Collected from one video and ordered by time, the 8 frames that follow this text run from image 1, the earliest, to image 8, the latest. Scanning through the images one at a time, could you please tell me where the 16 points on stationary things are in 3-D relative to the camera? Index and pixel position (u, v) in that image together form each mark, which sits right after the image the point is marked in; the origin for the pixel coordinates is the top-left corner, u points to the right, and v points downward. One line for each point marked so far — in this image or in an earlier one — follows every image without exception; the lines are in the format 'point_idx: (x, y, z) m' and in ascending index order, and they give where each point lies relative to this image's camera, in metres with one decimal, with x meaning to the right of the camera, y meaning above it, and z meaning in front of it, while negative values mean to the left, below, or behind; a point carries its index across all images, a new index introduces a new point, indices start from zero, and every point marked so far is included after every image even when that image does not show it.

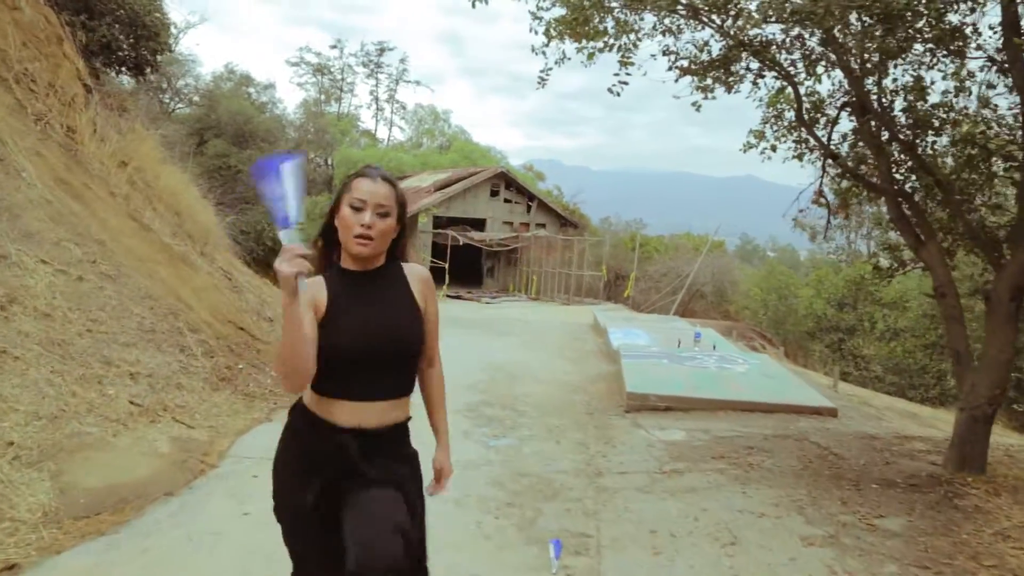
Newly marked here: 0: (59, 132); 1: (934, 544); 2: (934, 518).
0: (-4.7, +1.6, +8.8) m
1: (+1.7, -1.0, +3.5) m
2: (+1.9, -1.0, +3.8) m
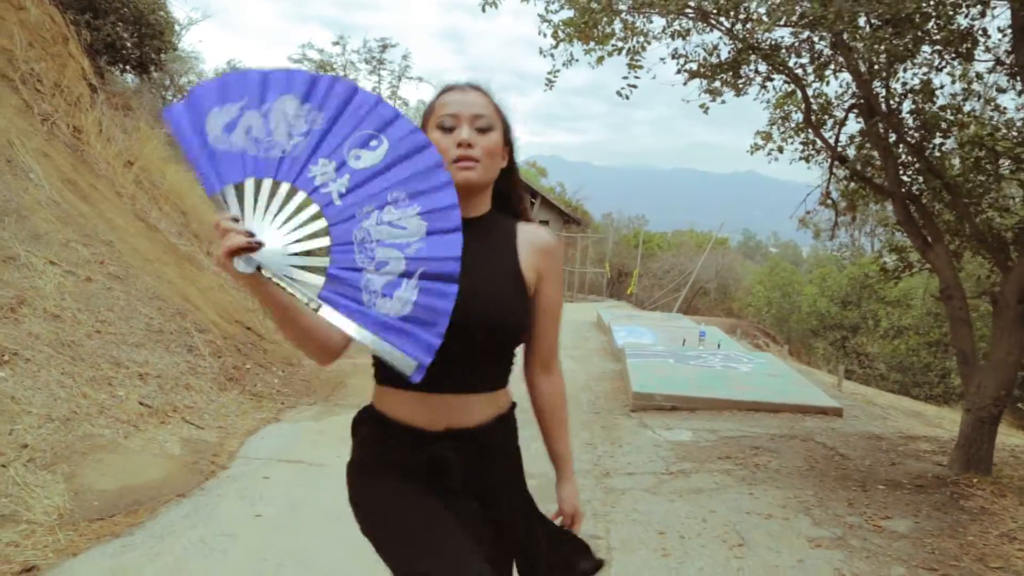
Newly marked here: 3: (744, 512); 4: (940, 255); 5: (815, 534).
0: (-4.6, +1.6, +8.8) m
1: (+1.8, -1.1, +3.5) m
2: (+1.9, -1.1, +3.9) m
3: (+1.1, -1.0, +3.9) m
4: (+2.4, +0.2, +4.8) m
5: (+1.3, -1.0, +3.6) m
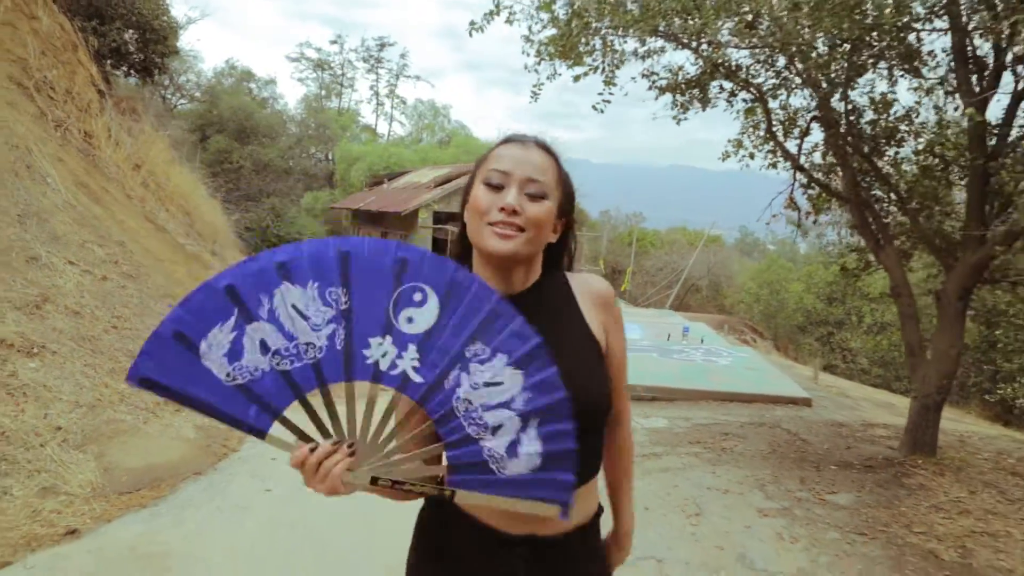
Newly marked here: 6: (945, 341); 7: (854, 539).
0: (-4.7, +1.6, +9.2) m
1: (+1.7, -1.0, +3.9) m
2: (+1.9, -1.0, +4.3) m
3: (+1.0, -1.0, +4.4) m
4: (+2.3, +0.2, +5.3) m
5: (+1.2, -1.0, +4.0) m
6: (+2.5, -0.3, +4.9) m
7: (+1.4, -1.1, +3.6) m
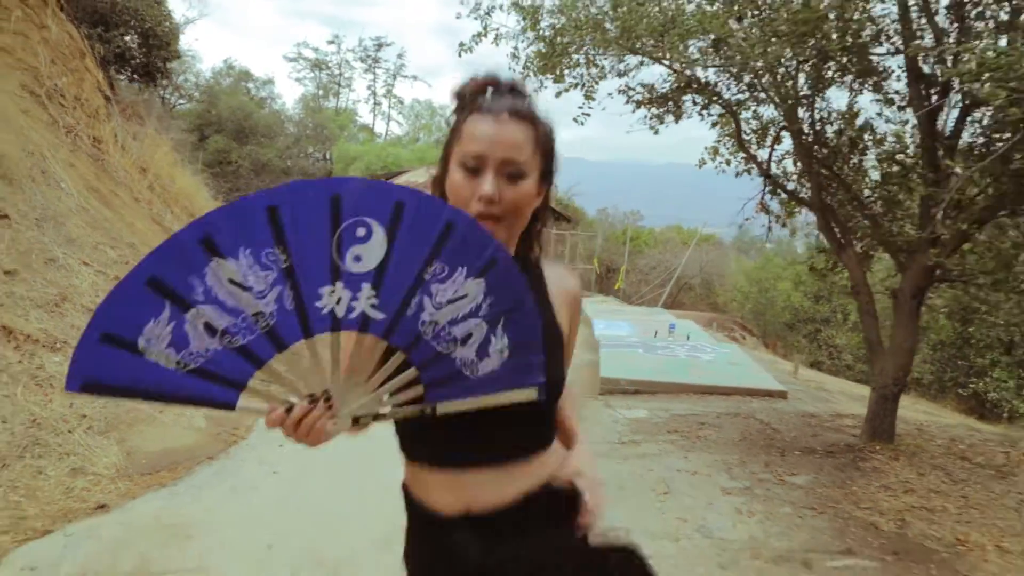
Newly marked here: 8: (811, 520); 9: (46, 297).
0: (-4.8, +1.6, +9.6) m
1: (+1.6, -1.0, +4.3) m
2: (+1.8, -1.0, +4.7) m
3: (+0.9, -1.0, +4.7) m
4: (+2.2, +0.2, +5.7) m
5: (+1.1, -1.0, +4.4) m
6: (+2.4, -0.3, +5.3) m
7: (+1.4, -1.0, +4.0) m
8: (+1.4, -1.1, +3.9) m
9: (-3.3, -0.1, +6.0) m
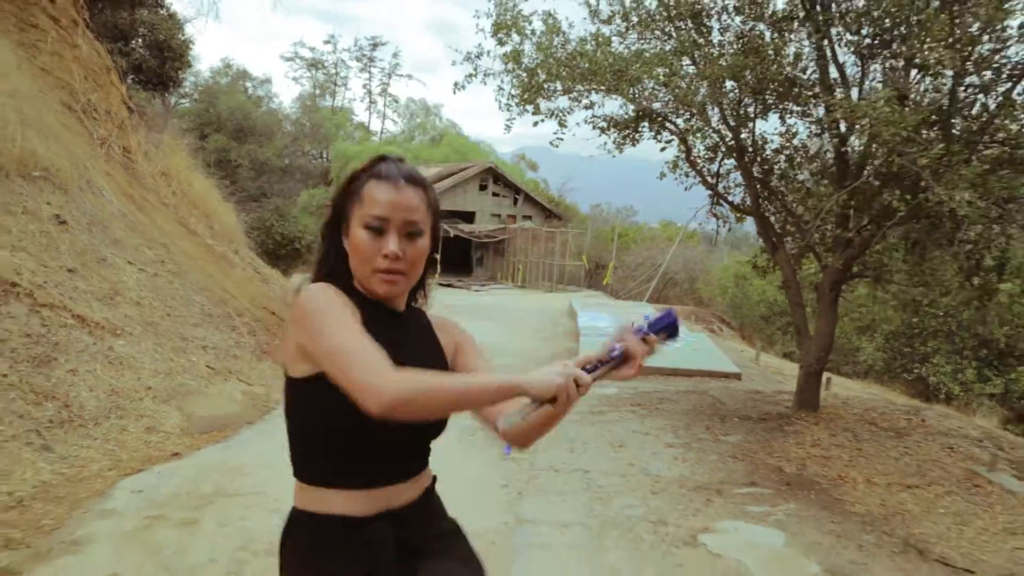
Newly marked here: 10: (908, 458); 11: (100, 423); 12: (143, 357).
0: (-4.9, +1.7, +10.6) m
1: (+1.5, -1.0, +5.4) m
2: (+1.7, -1.0, +5.8) m
3: (+0.8, -1.0, +5.8) m
4: (+2.1, +0.2, +6.7) m
5: (+1.0, -1.0, +5.5) m
6: (+2.3, -0.3, +6.4) m
7: (+1.3, -1.0, +5.1) m
8: (+1.3, -1.0, +5.0) m
9: (-3.4, 0.0, +7.0) m
10: (+2.5, -1.1, +5.3) m
11: (-2.4, -0.8, +5.0) m
12: (-2.7, -0.5, +6.2) m
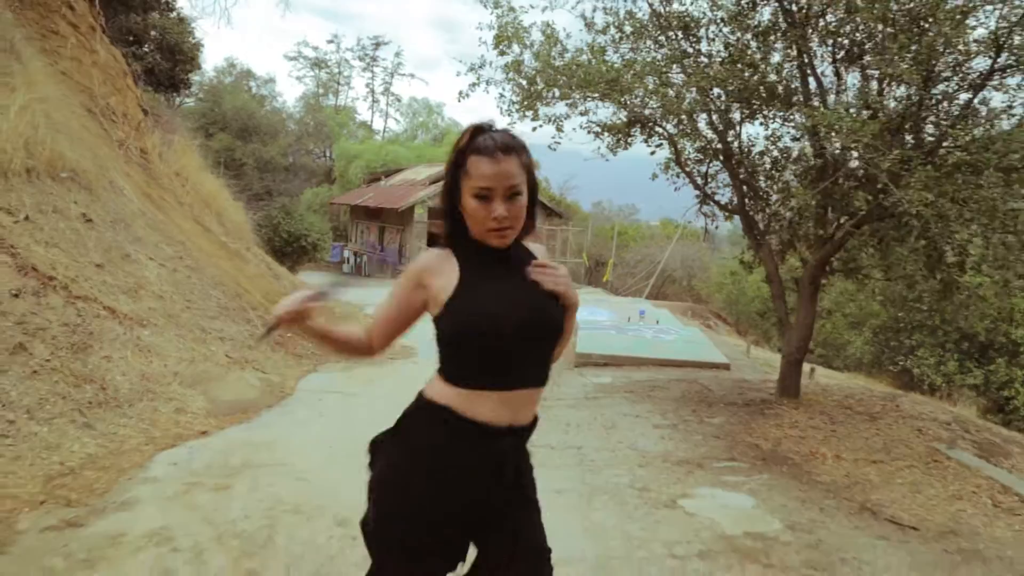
0: (-4.9, +1.8, +11.1) m
1: (+1.5, -1.0, +5.8) m
2: (+1.7, -1.0, +6.2) m
3: (+0.8, -0.9, +6.3) m
4: (+2.1, +0.3, +7.2) m
5: (+1.0, -0.9, +5.9) m
6: (+2.3, -0.2, +6.9) m
7: (+1.3, -1.0, +5.5) m
8: (+1.3, -1.0, +5.4) m
9: (-3.4, 0.0, +7.5) m
10: (+2.5, -1.0, +5.7) m
11: (-2.4, -0.7, +5.5) m
12: (-2.7, -0.5, +6.7) m
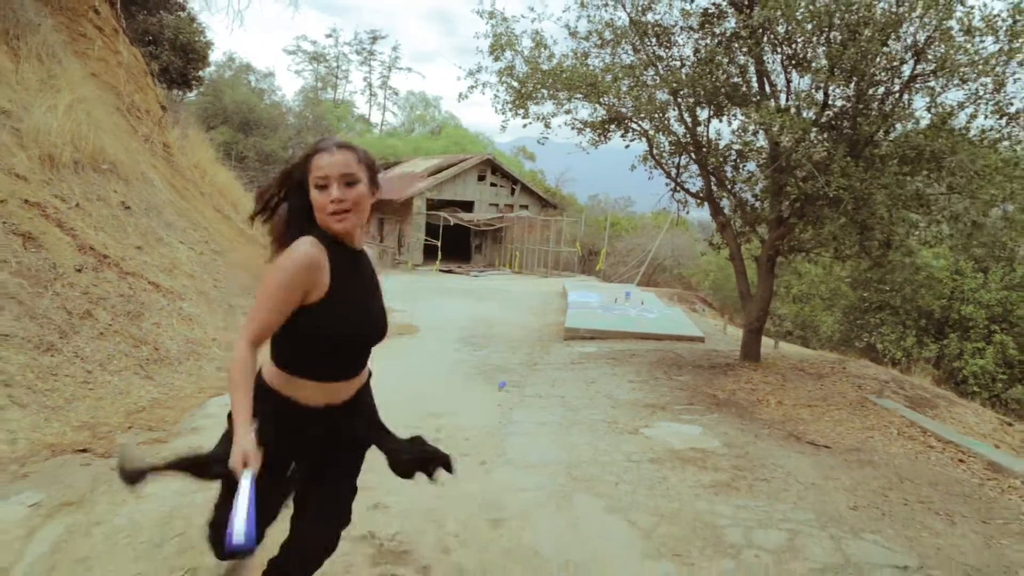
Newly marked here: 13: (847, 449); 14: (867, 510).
0: (-5.0, +2.0, +12.0) m
1: (+1.5, -0.8, +6.8) m
2: (+1.6, -0.7, +7.2) m
3: (+0.8, -0.7, +7.2) m
4: (+2.1, +0.5, +8.1) m
5: (+1.0, -0.7, +6.9) m
6: (+2.3, 0.0, +7.8) m
7: (+1.2, -0.8, +6.5) m
8: (+1.2, -0.8, +6.3) m
9: (-3.4, +0.2, +8.4) m
10: (+2.4, -0.8, +6.7) m
11: (-2.5, -0.6, +6.4) m
12: (-2.8, -0.3, +7.6) m
13: (+1.9, -0.9, +4.7) m
14: (+1.5, -0.9, +3.6) m
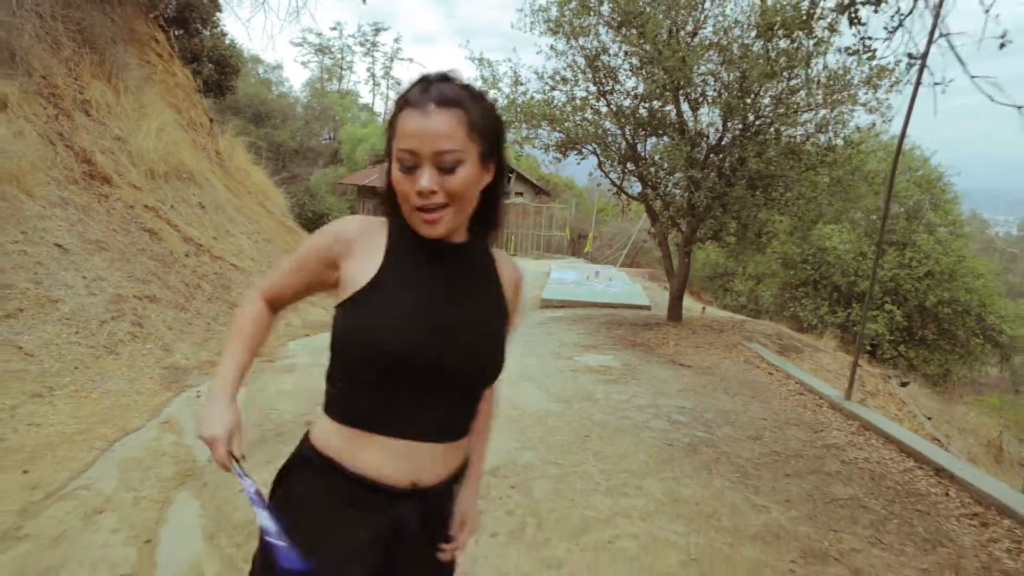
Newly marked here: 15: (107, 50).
0: (-5.2, +2.3, +14.6) m
1: (+1.3, -0.5, +9.5) m
2: (+1.4, -0.5, +9.9) m
3: (+0.6, -0.5, +9.9) m
4: (+1.9, +0.8, +10.8) m
5: (+0.8, -0.5, +9.6) m
6: (+2.1, +0.3, +10.5) m
7: (+1.0, -0.5, +9.2) m
8: (+1.0, -0.6, +9.0) m
9: (-3.6, +0.5, +11.1) m
10: (+2.2, -0.6, +9.4) m
11: (-2.7, -0.3, +9.1) m
12: (-3.0, 0.0, +10.3) m
13: (+1.7, -0.7, +7.4) m
14: (+1.3, -0.8, +6.3) m
15: (-5.4, +3.2, +11.4) m
